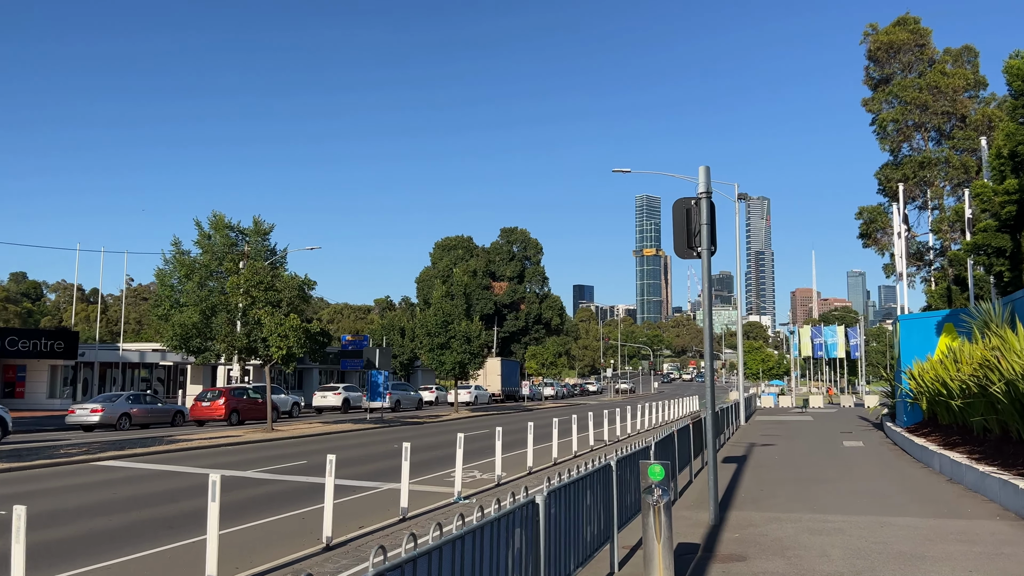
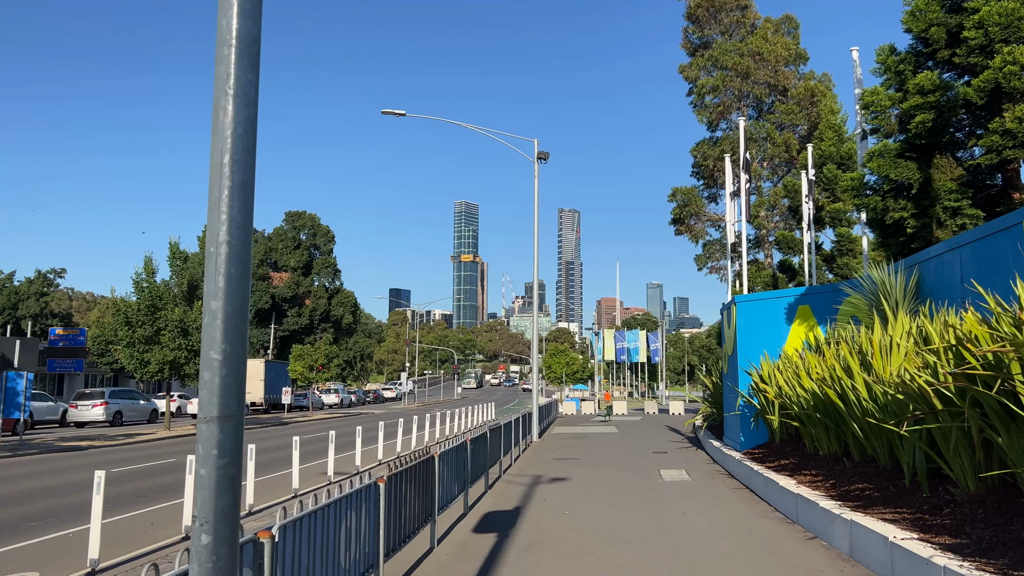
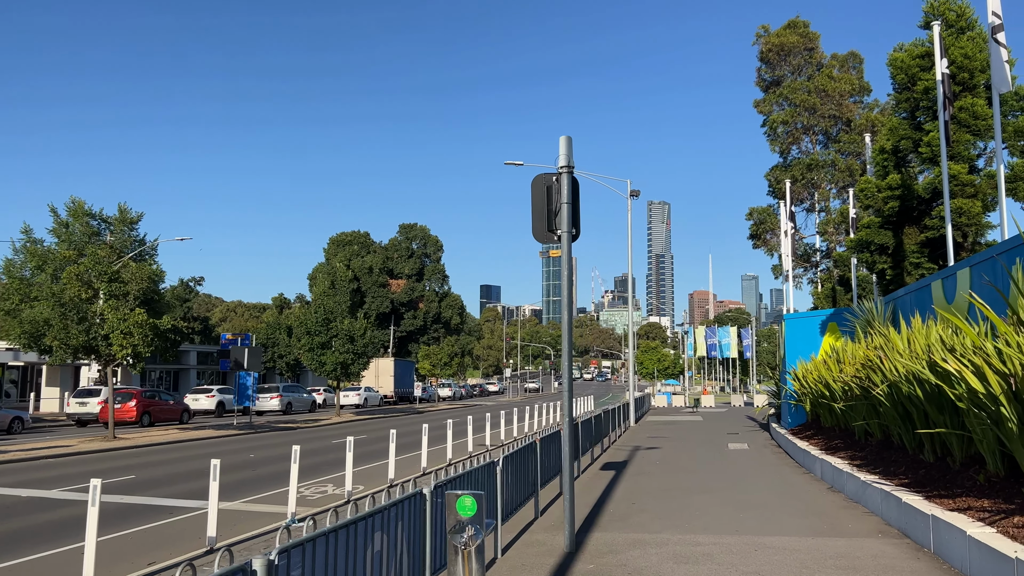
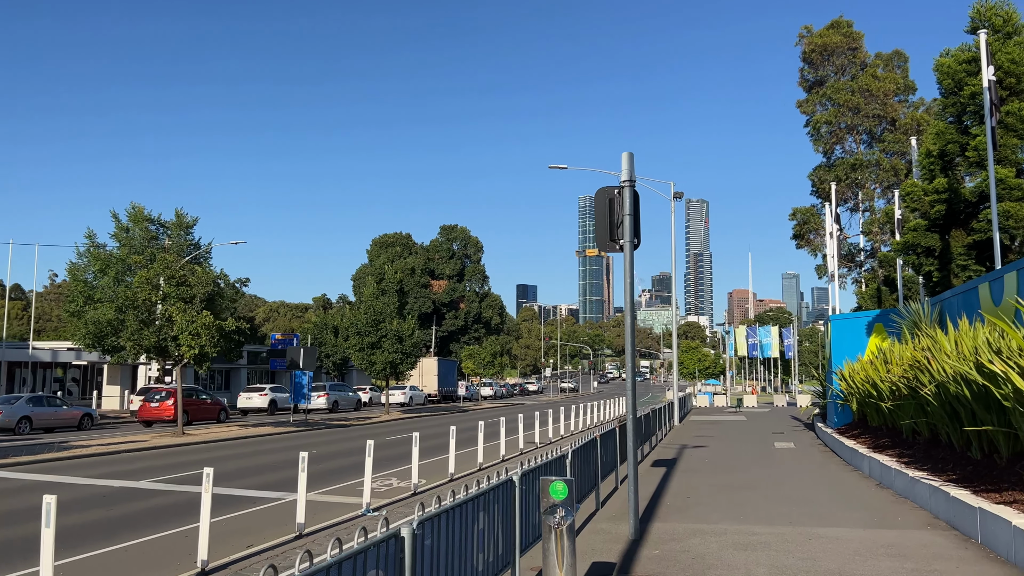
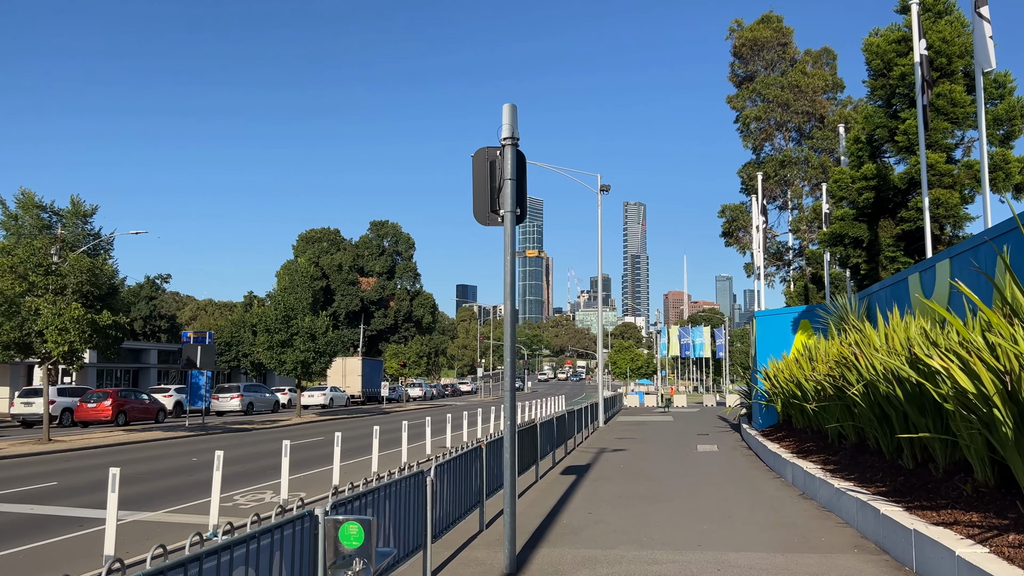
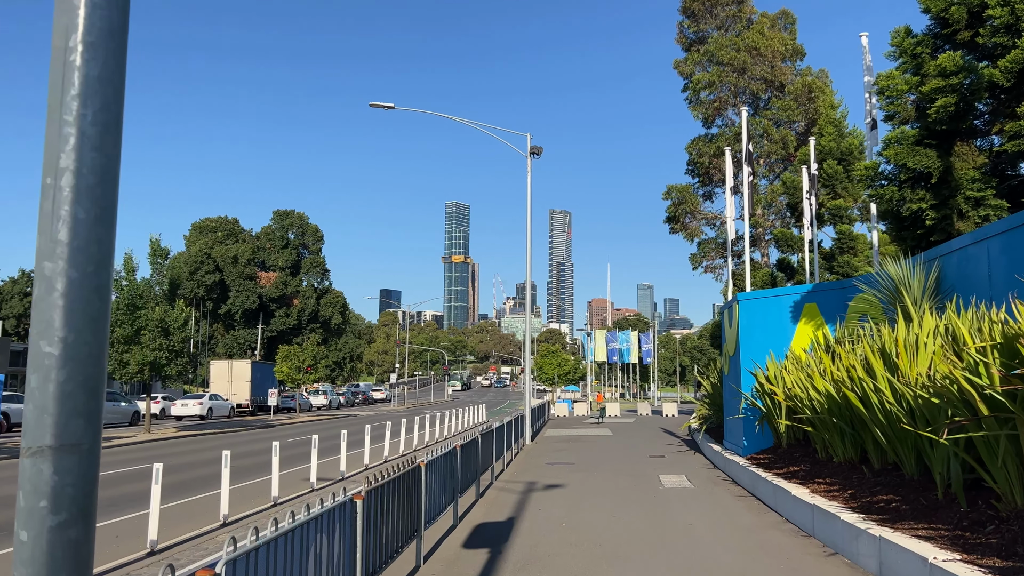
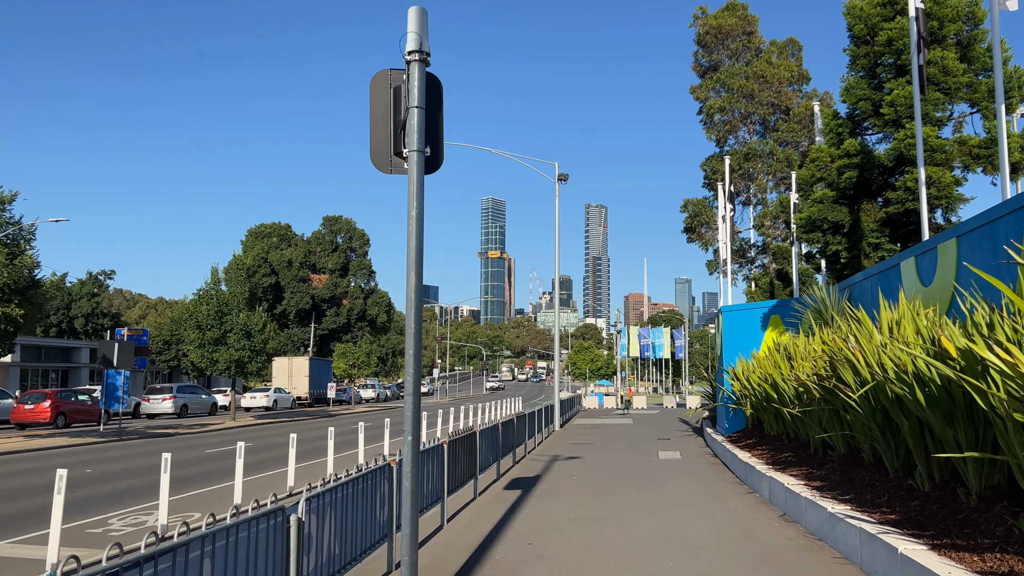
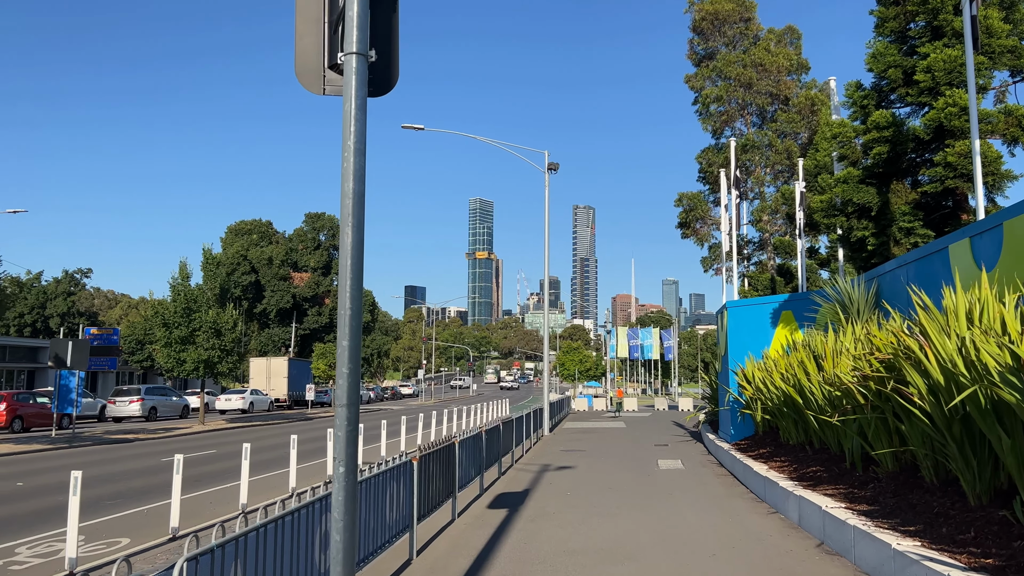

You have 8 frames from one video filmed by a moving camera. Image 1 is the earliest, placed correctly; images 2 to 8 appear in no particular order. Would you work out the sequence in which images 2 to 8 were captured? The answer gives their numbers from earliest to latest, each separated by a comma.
4, 3, 5, 7, 8, 2, 6
